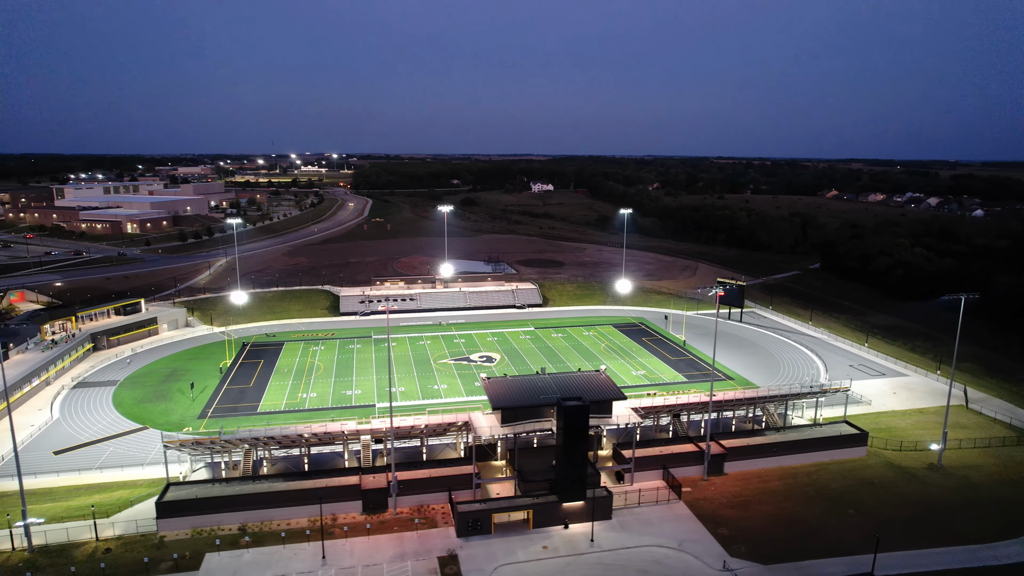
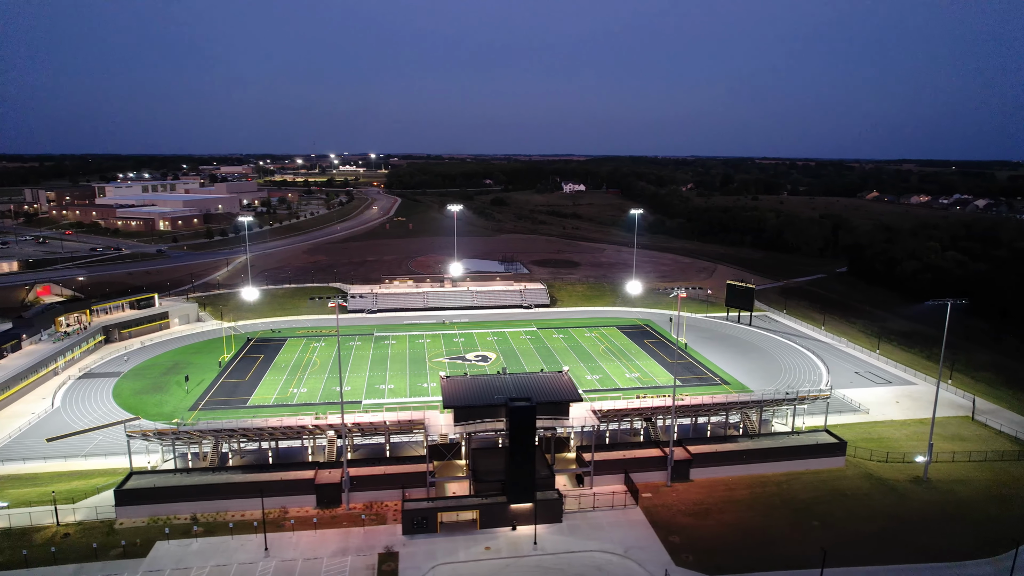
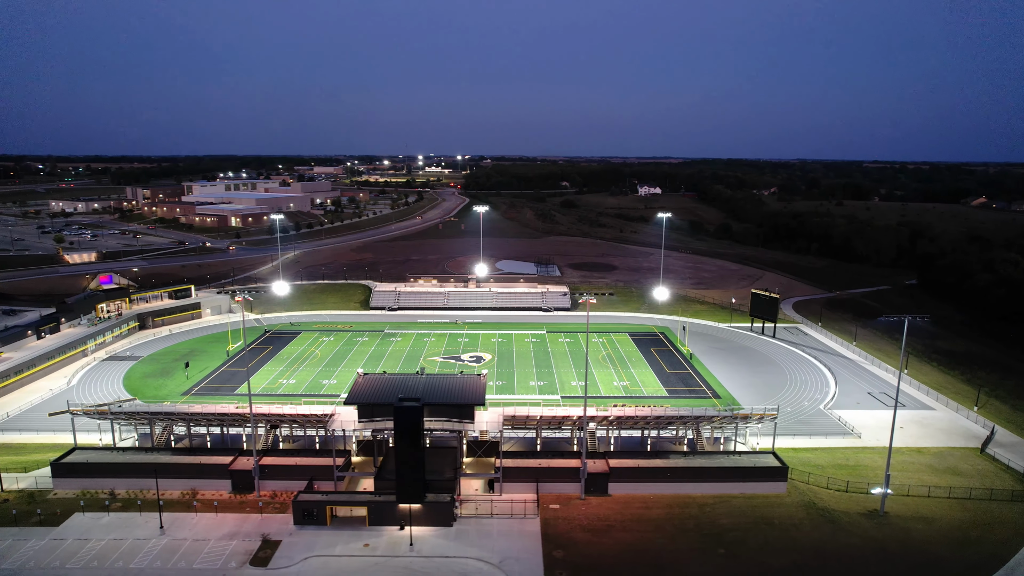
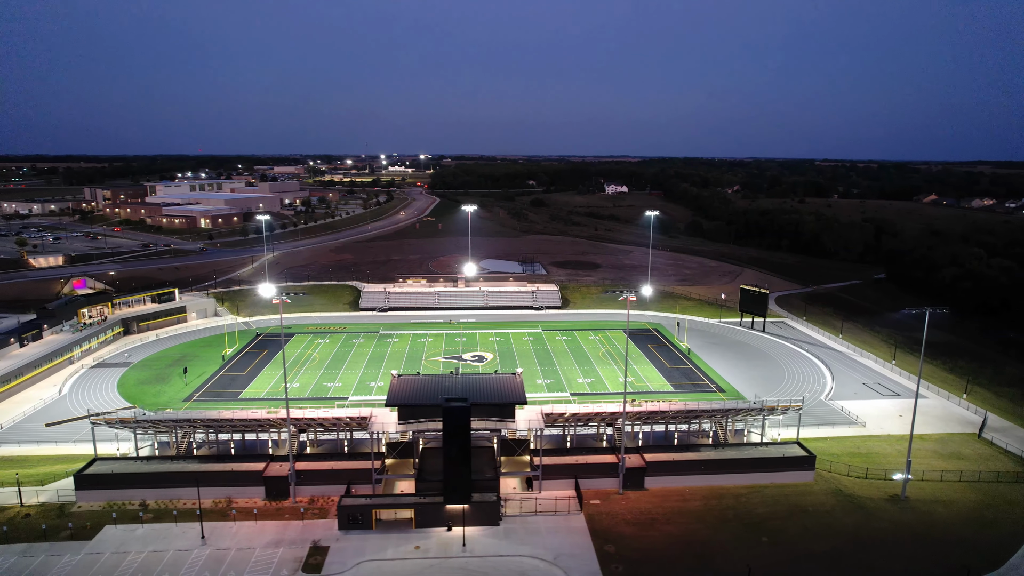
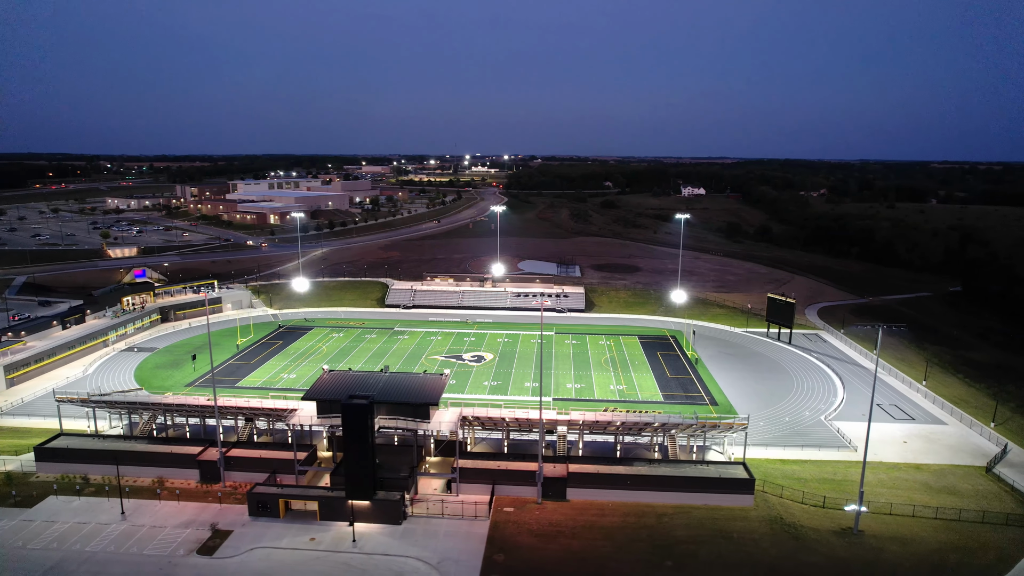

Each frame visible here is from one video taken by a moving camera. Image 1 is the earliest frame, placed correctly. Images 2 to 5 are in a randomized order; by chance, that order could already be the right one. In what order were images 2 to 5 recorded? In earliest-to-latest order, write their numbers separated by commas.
2, 4, 3, 5
